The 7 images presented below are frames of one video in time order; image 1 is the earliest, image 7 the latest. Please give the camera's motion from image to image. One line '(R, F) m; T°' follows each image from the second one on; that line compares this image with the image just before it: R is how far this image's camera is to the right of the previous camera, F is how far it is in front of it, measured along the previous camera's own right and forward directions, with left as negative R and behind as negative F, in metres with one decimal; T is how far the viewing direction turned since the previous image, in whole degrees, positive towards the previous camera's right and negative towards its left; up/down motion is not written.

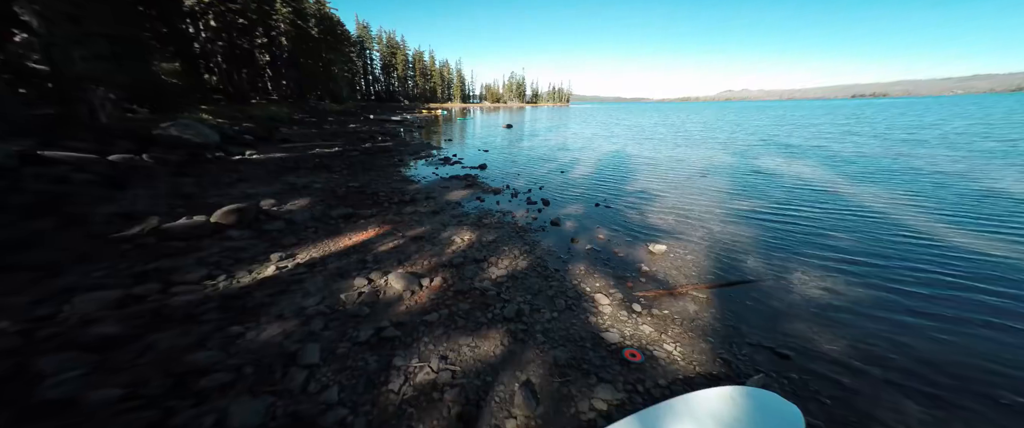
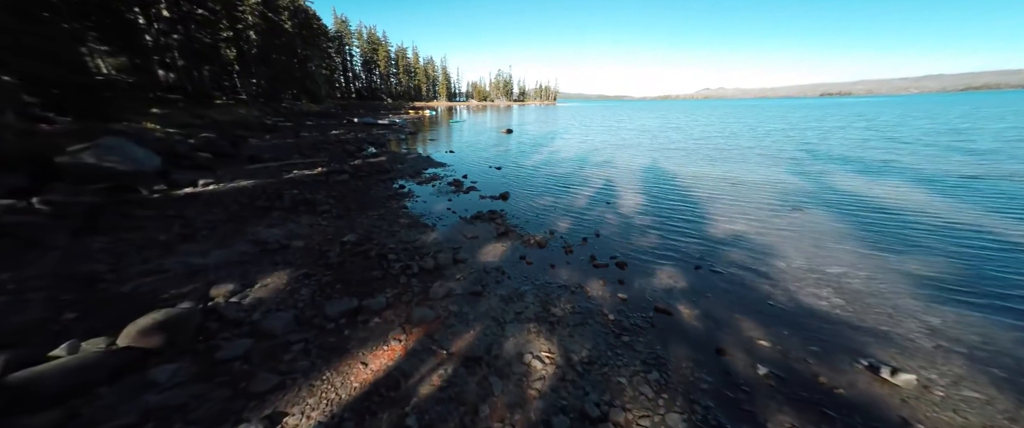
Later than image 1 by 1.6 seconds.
(-2.1, +3.2) m; +4°
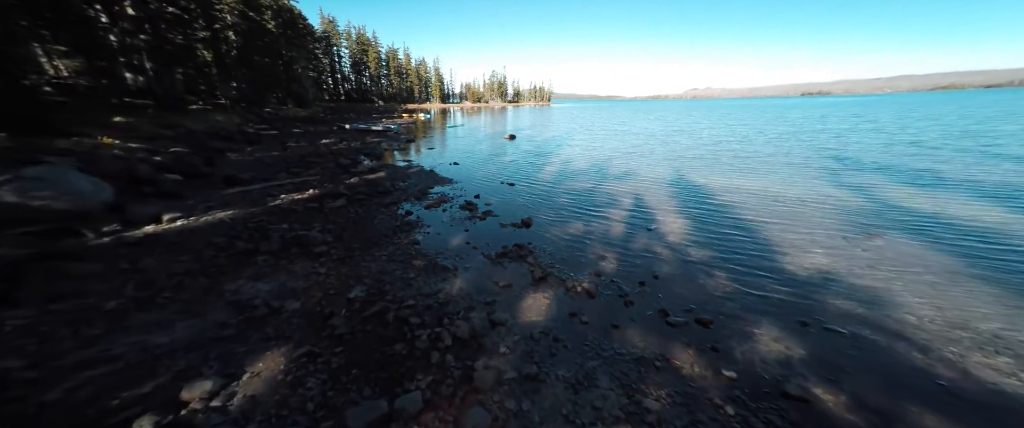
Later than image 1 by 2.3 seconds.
(-1.3, +1.7) m; +2°
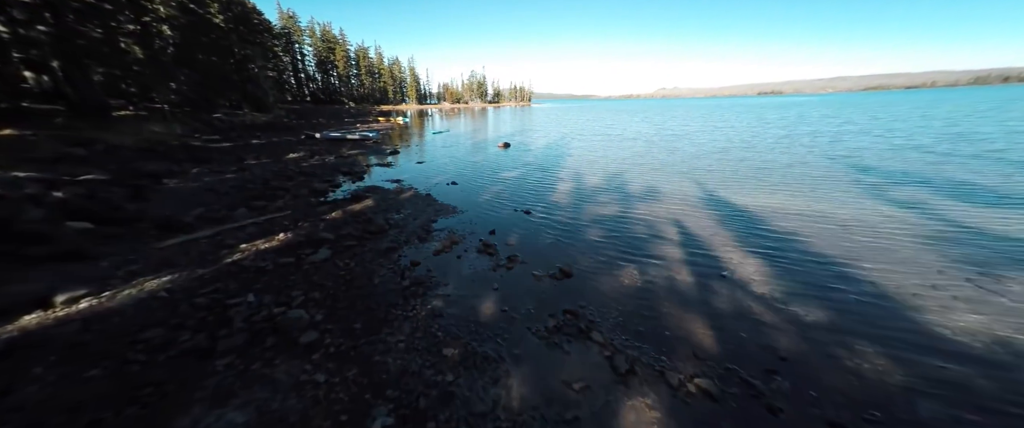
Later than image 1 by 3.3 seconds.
(-1.9, +2.5) m; +5°
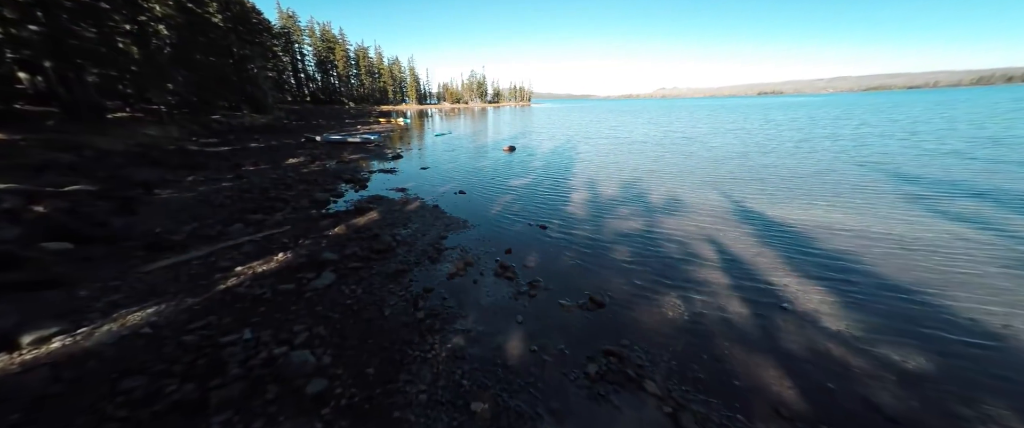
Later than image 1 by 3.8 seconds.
(-0.7, +1.0) m; 0°
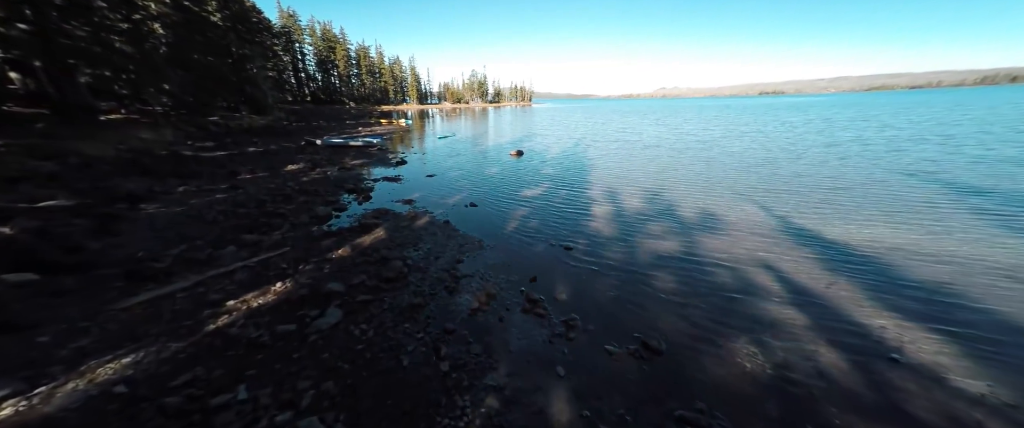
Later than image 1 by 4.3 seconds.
(-0.8, +1.2) m; 0°
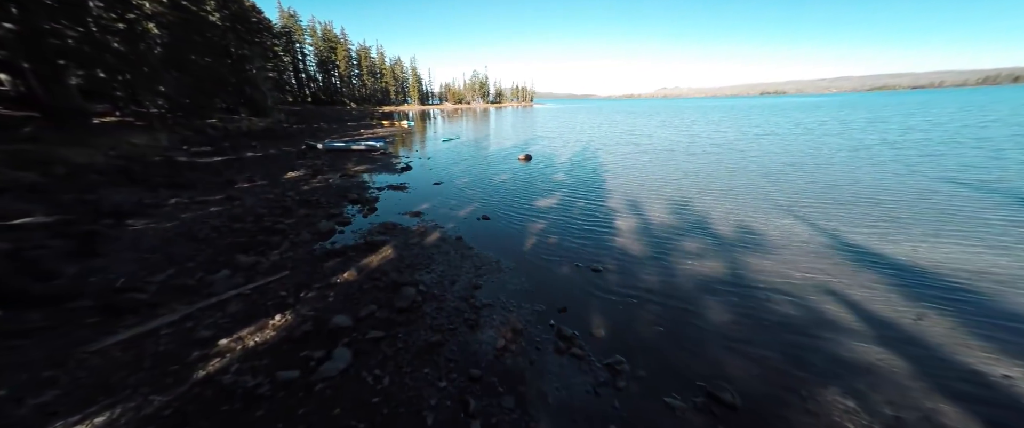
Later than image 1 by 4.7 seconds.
(-0.8, +1.2) m; 0°
